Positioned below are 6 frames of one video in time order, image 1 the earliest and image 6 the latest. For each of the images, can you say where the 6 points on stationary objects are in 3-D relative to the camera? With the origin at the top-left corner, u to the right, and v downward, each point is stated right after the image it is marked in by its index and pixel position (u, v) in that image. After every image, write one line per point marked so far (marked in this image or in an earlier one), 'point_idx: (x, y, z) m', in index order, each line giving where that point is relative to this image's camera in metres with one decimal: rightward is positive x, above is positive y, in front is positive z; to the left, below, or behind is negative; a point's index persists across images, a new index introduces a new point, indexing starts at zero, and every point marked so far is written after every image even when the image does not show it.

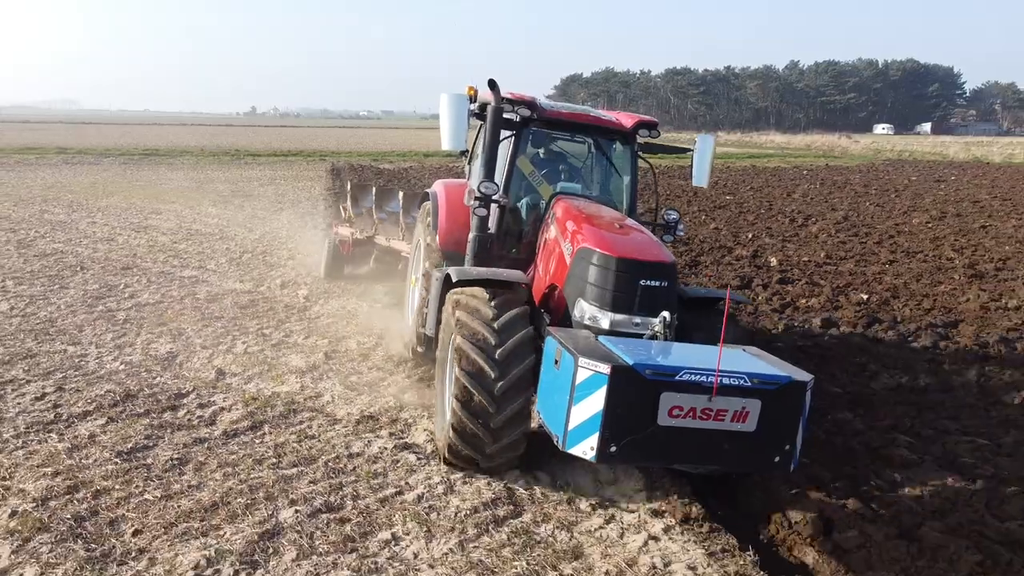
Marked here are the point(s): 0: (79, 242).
0: (-5.1, +0.6, +10.8) m
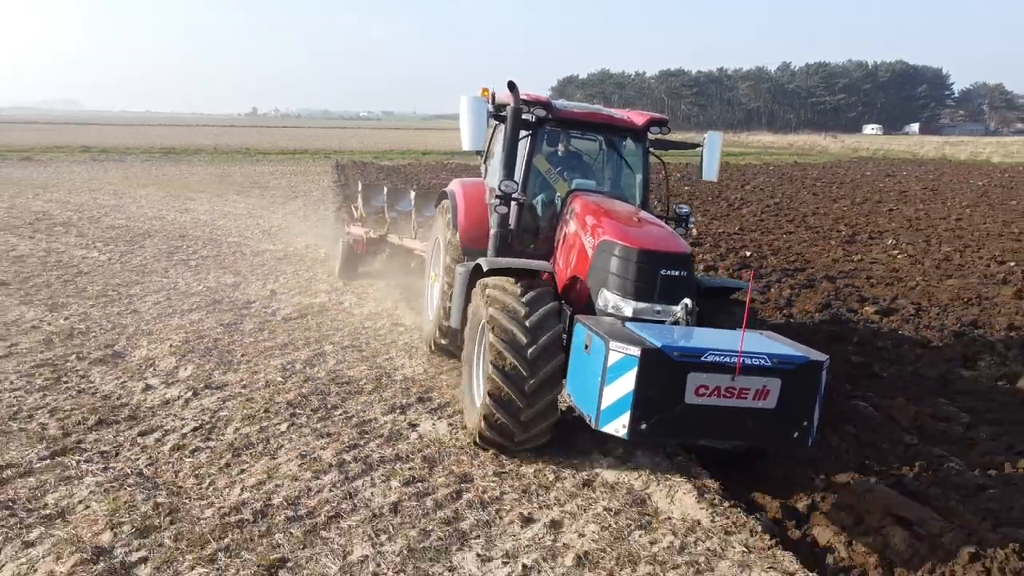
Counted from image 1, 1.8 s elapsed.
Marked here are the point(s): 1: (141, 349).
0: (-5.4, +1.0, +13.2) m
1: (-2.4, -0.4, +5.9) m
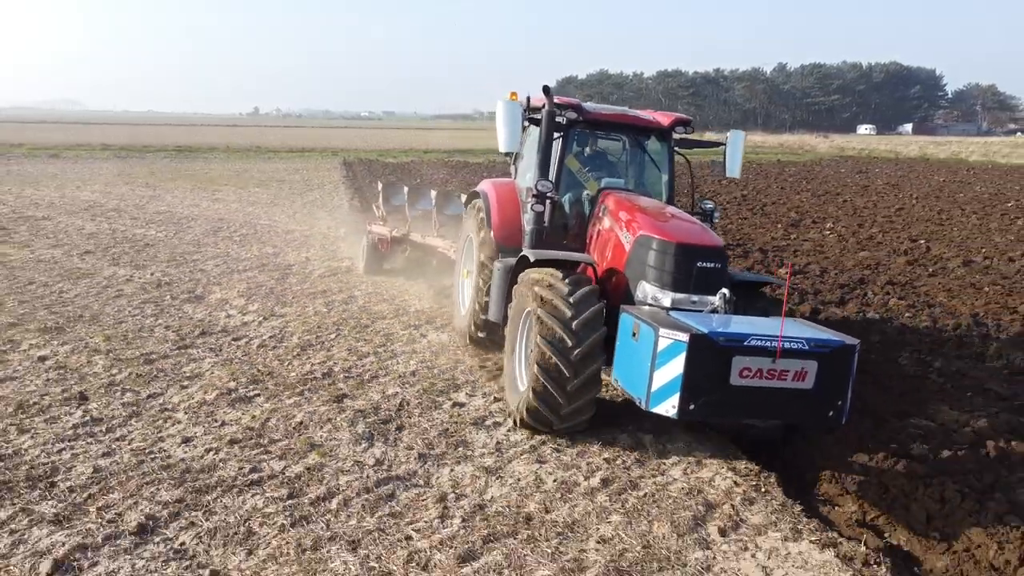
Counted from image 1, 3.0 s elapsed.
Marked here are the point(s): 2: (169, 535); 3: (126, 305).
0: (-5.5, +1.4, +15.1) m
1: (-2.5, 0.0, +7.8) m
2: (-1.3, -0.9, +3.3) m
3: (-3.0, -0.1, +7.2) m
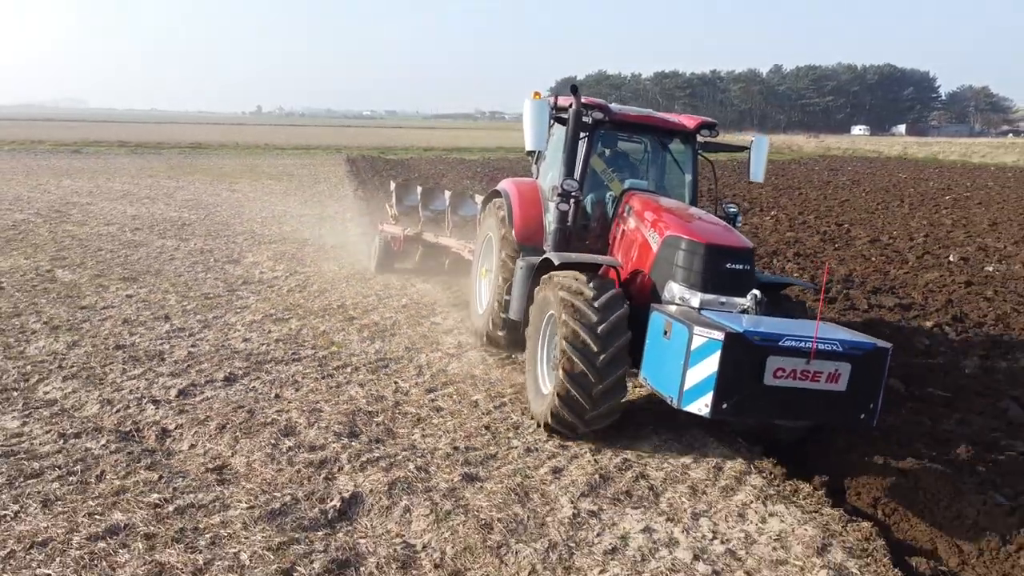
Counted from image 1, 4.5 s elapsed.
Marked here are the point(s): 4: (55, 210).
0: (-5.8, +1.8, +17.0) m
1: (-2.8, +0.3, +9.7) m
2: (-1.6, -0.5, +5.2) m
3: (-3.3, +0.2, +9.1) m
4: (-6.9, +1.2, +13.7) m
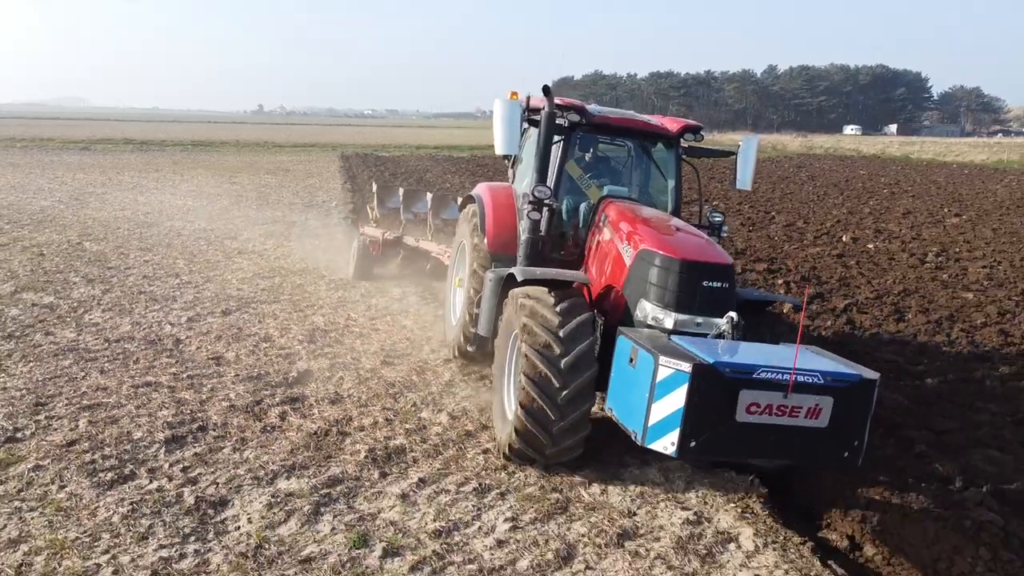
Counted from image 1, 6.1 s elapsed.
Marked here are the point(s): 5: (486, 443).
0: (-6.4, +2.1, +18.8) m
1: (-3.4, +0.7, +11.5) m
2: (-2.2, -0.2, +7.0) m
3: (-3.9, +0.6, +10.9) m
4: (-7.5, +1.5, +15.5) m
5: (-0.1, -0.7, +4.4) m
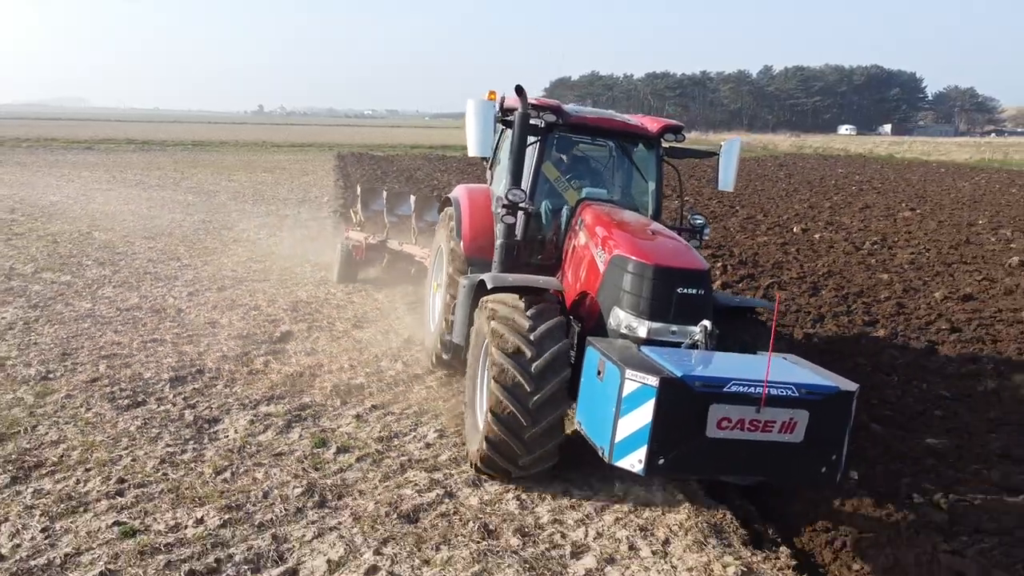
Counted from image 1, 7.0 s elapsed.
0: (-6.7, +2.3, +19.8) m
1: (-3.8, +0.9, +12.5) m
2: (-2.5, 0.0, +8.0) m
3: (-4.3, +0.8, +11.9) m
4: (-7.8, +1.7, +16.5) m
5: (-0.5, -0.6, +5.4) m
